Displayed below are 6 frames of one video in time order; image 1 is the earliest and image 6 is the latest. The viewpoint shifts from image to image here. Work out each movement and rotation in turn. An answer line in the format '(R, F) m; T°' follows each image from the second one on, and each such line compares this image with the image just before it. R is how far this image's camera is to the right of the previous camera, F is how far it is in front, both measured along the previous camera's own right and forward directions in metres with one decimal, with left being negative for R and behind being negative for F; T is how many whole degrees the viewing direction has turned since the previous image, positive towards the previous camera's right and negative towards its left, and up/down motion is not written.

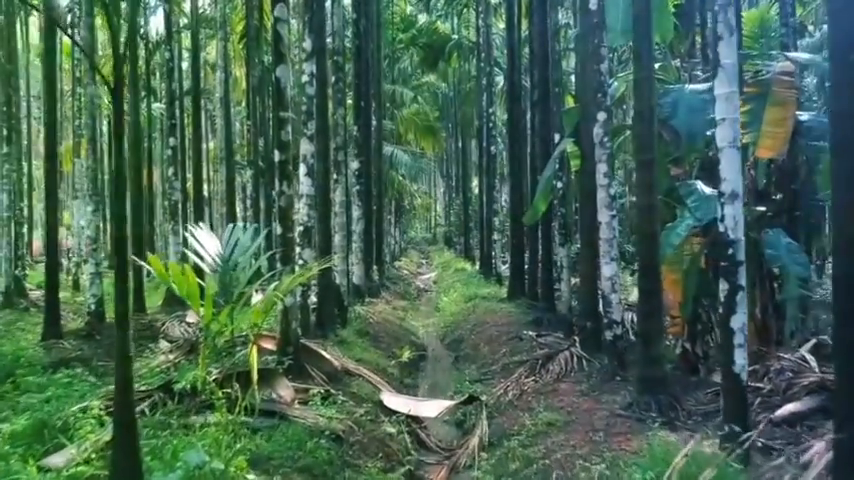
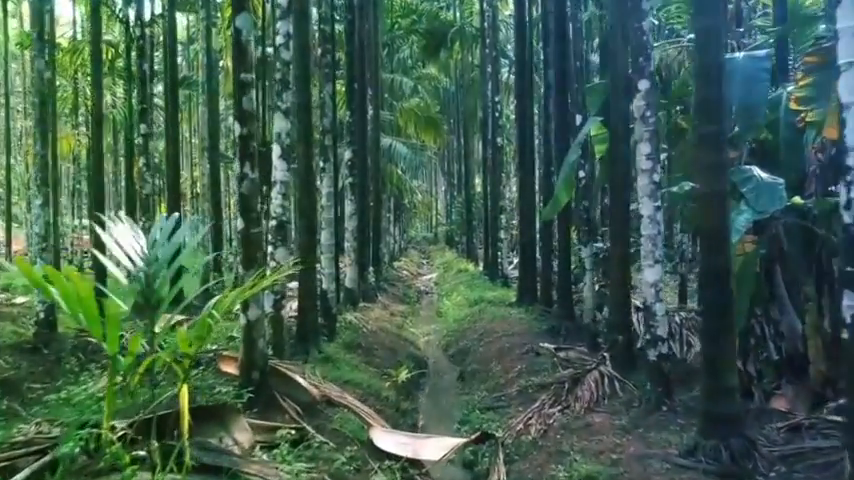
(0.0, +2.0) m; 0°
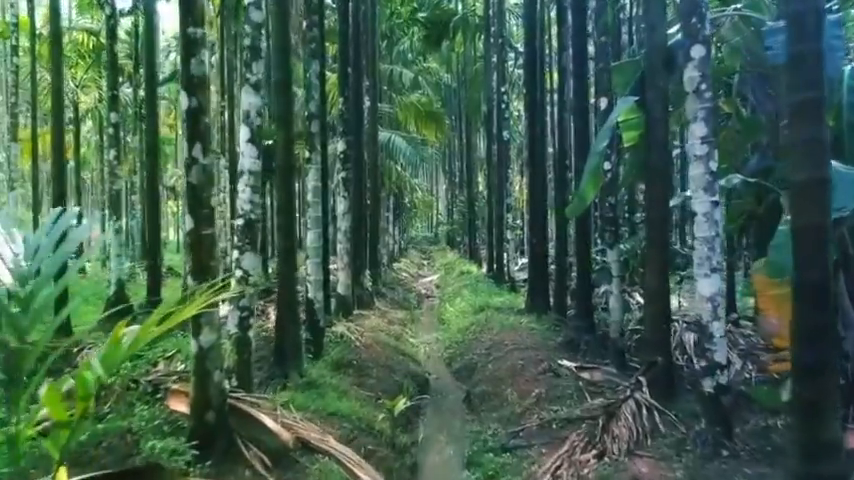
(0.0, +1.6) m; 0°
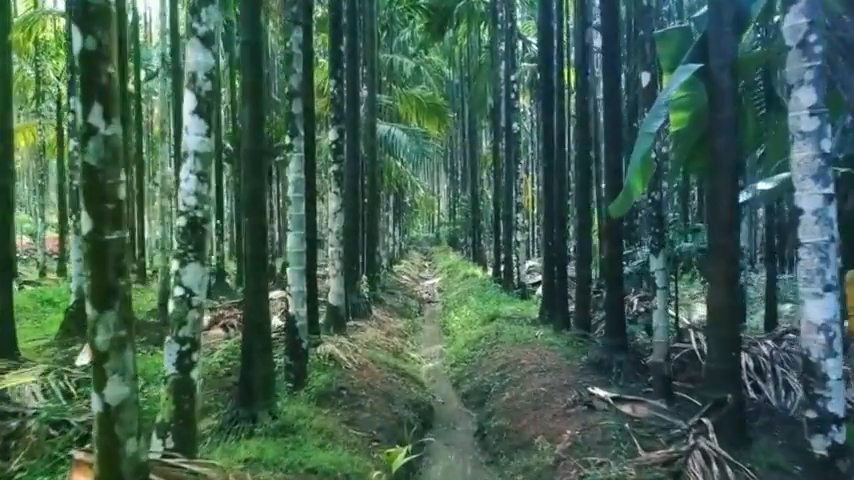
(-0.1, +1.8) m; 0°
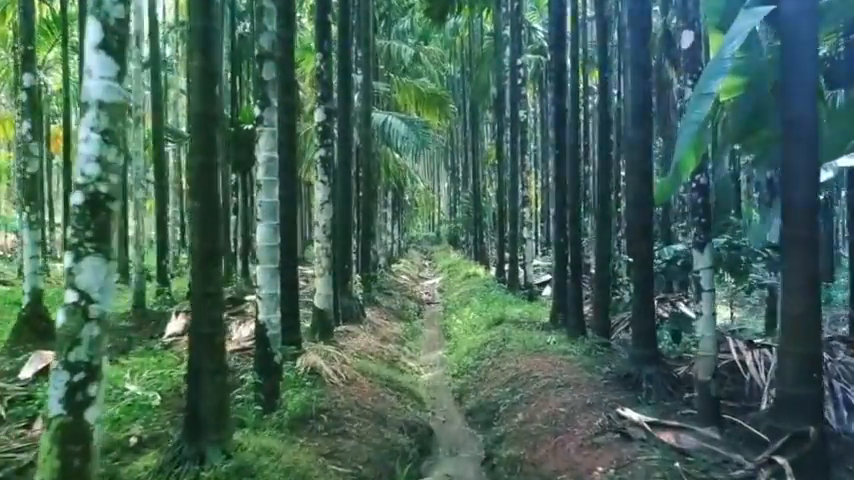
(0.0, +1.5) m; 0°
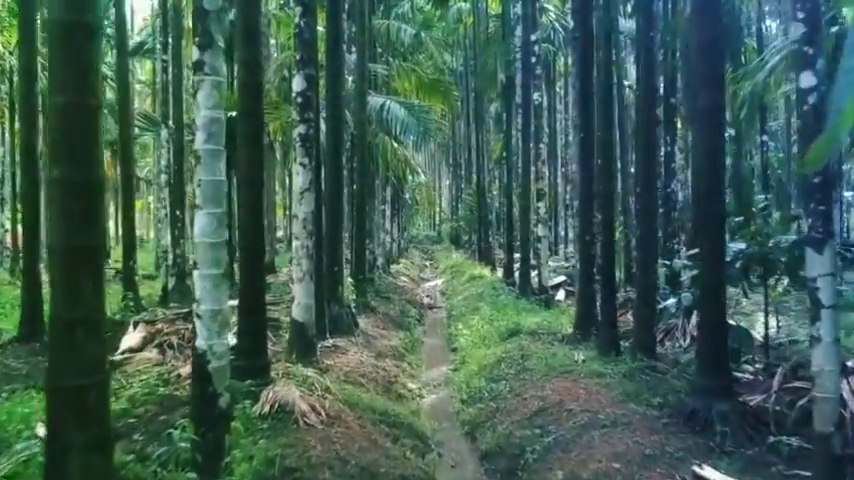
(0.0, +2.1) m; 0°
